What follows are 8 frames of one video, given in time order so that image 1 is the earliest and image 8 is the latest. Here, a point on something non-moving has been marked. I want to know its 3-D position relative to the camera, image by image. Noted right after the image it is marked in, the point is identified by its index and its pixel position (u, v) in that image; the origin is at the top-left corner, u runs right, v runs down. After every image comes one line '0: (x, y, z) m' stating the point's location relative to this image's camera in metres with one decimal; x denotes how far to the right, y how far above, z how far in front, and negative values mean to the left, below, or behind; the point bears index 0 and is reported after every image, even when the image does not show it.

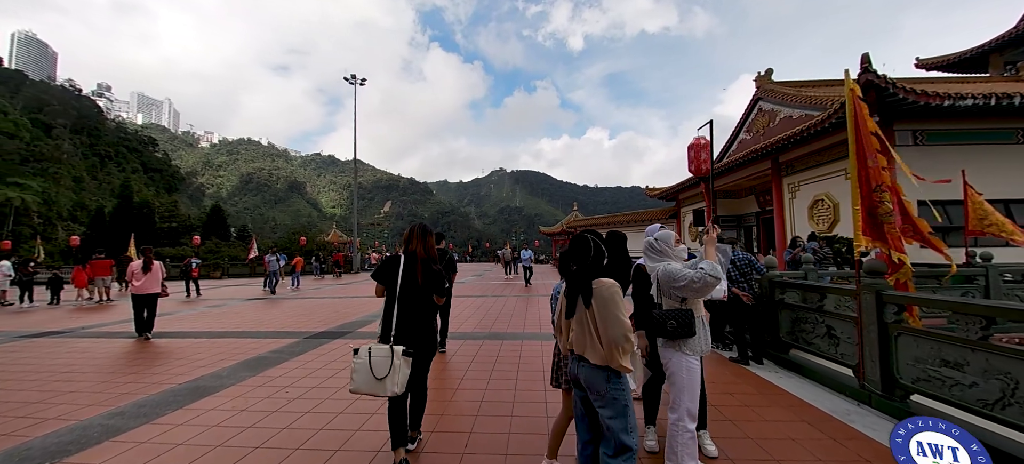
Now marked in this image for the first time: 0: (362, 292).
0: (-4.4, -1.8, +11.2) m
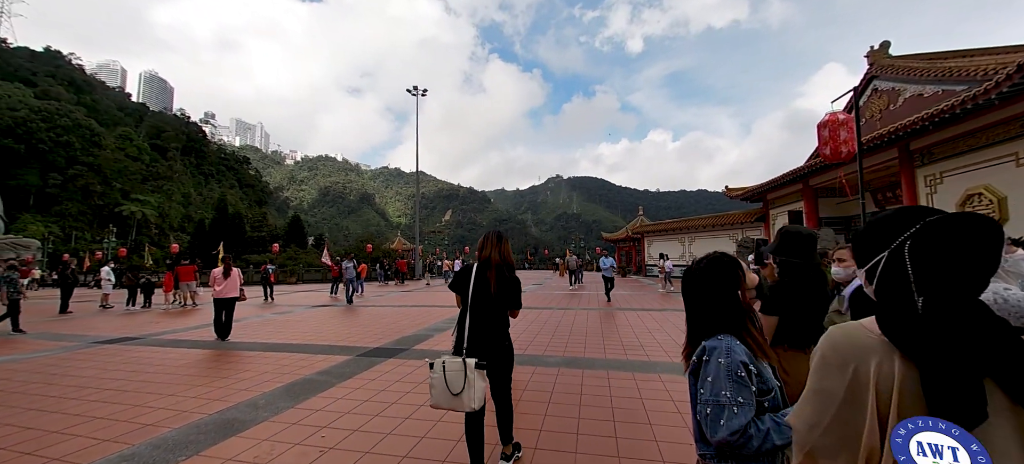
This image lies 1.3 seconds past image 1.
0: (-2.5, -2.0, +10.8) m
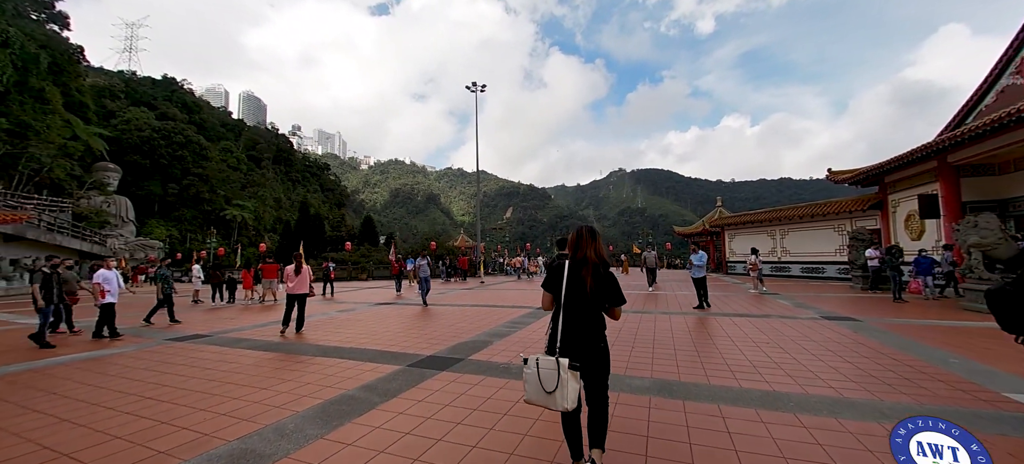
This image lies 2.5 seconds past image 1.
0: (-0.7, -1.9, +10.3) m
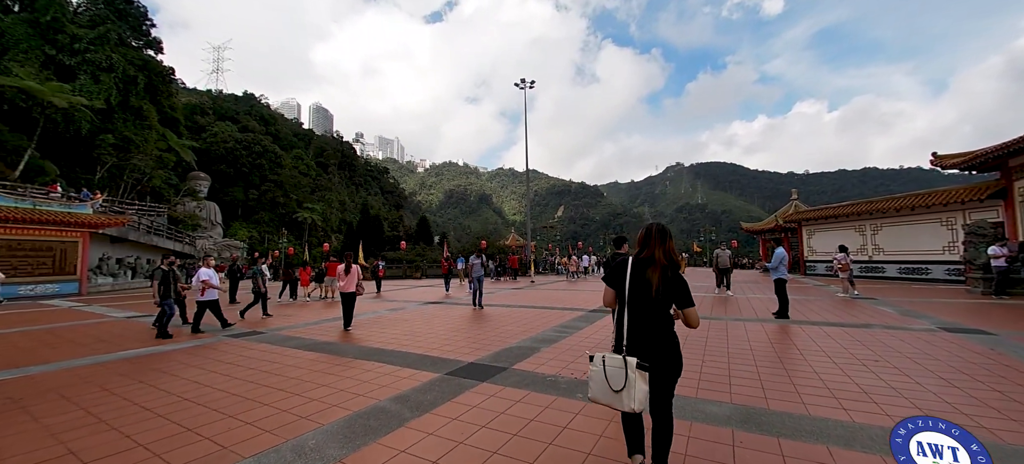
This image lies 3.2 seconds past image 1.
0: (+0.6, -1.9, +9.9) m
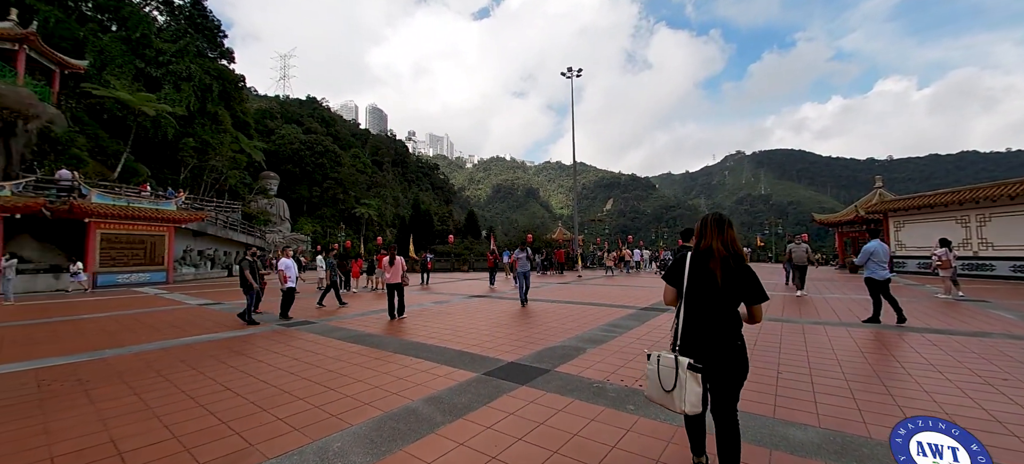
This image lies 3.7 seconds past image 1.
0: (+1.8, -1.7, +9.4) m
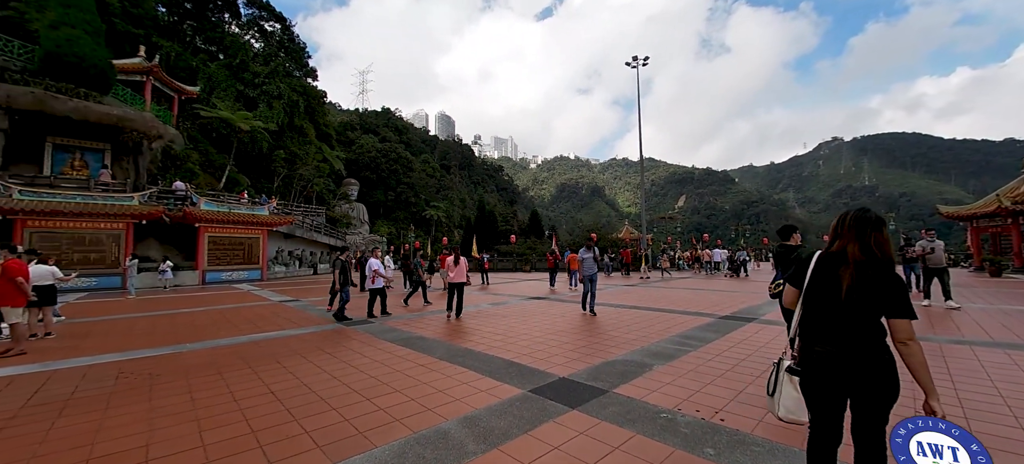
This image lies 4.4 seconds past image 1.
0: (+3.2, -1.6, +8.6) m
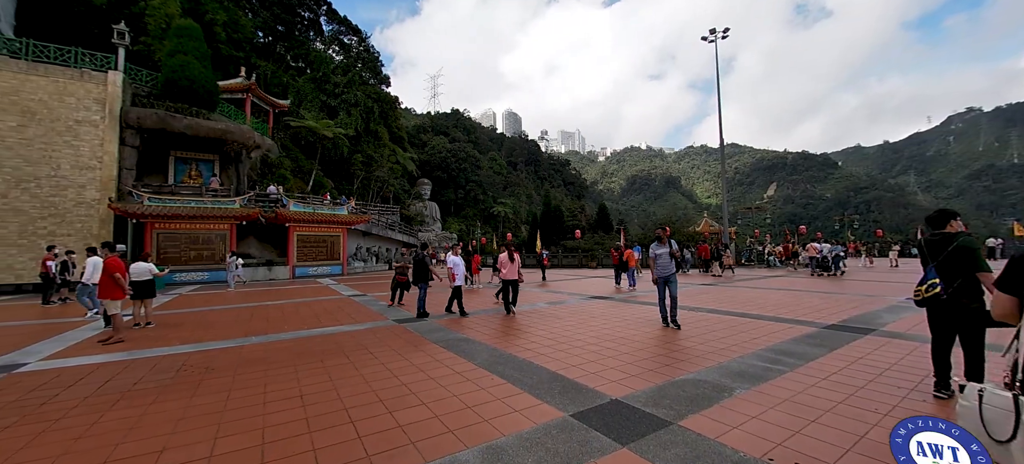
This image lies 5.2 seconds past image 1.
0: (+4.5, -1.5, +7.5) m
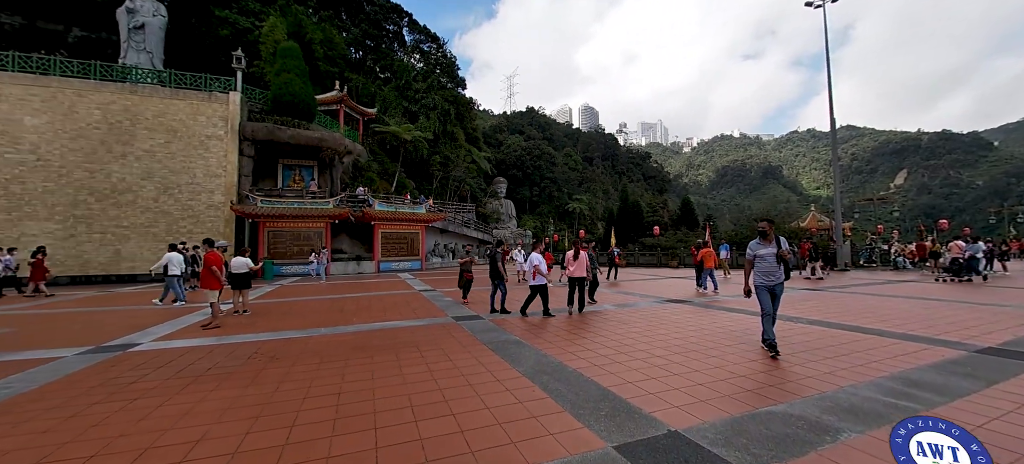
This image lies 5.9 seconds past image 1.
0: (+5.6, -1.4, +6.1) m
